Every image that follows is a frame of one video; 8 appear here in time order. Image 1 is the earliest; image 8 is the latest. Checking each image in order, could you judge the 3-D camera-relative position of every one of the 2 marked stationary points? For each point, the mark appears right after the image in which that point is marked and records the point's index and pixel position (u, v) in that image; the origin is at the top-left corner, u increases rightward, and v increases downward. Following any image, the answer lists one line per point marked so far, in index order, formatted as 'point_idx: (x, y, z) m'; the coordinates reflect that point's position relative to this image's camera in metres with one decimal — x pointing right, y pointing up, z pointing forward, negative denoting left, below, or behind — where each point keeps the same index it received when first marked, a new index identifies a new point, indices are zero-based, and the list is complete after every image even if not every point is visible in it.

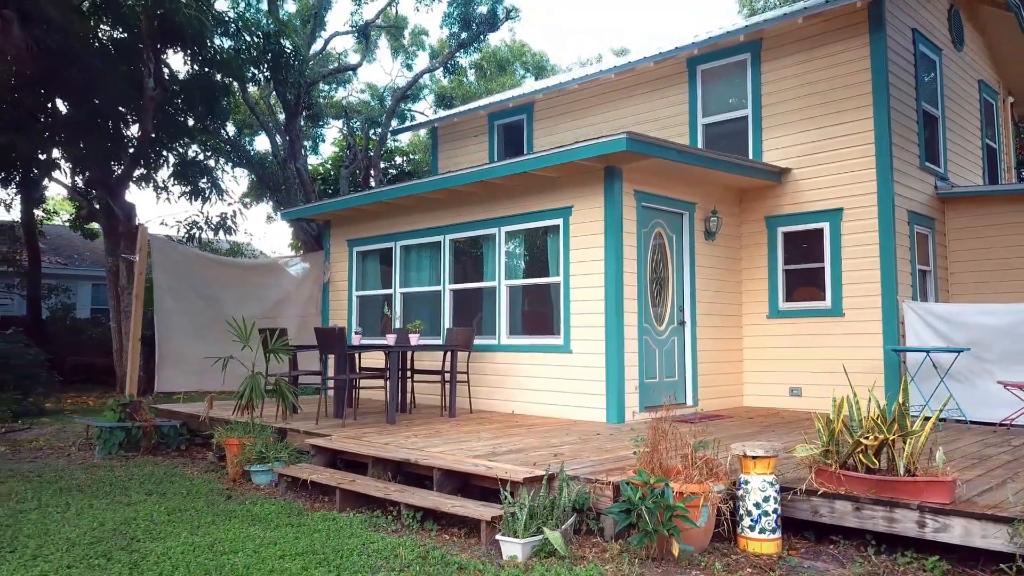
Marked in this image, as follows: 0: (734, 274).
0: (+3.0, +0.2, +10.1) m
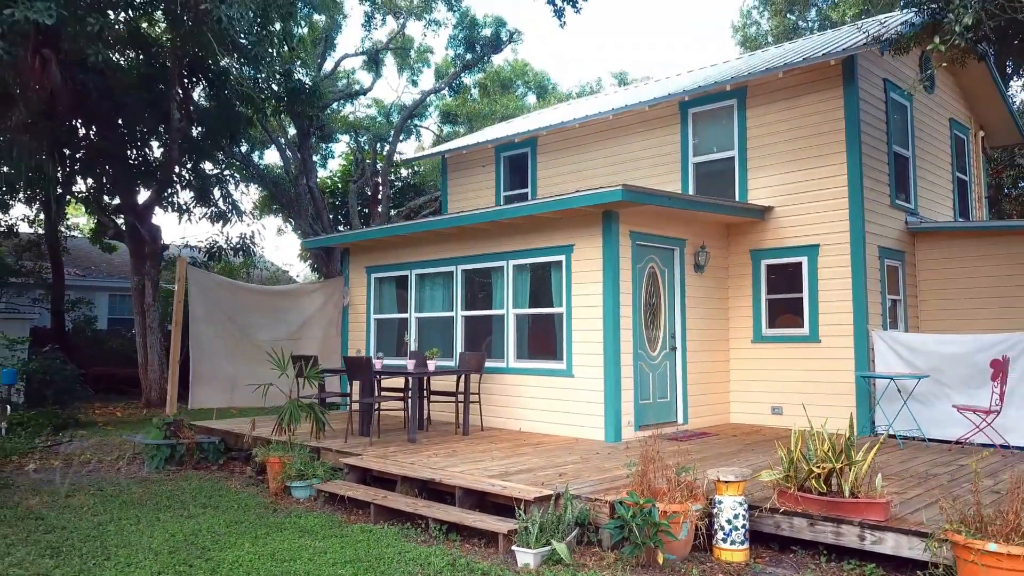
0: (+3.1, -0.2, +11.0) m
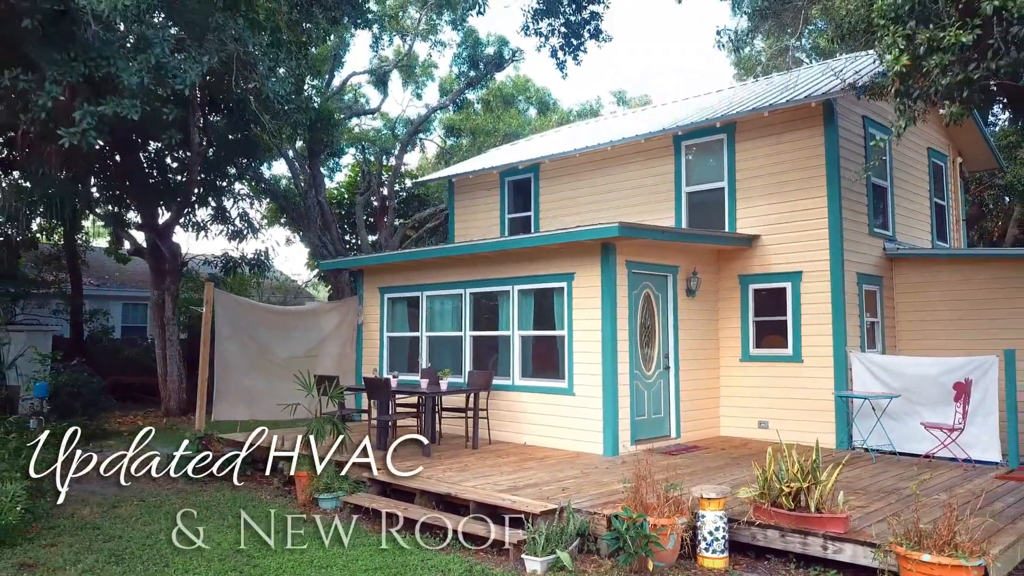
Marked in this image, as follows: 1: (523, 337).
0: (+3.2, -0.6, +11.9) m
1: (+0.2, -0.7, +11.3) m
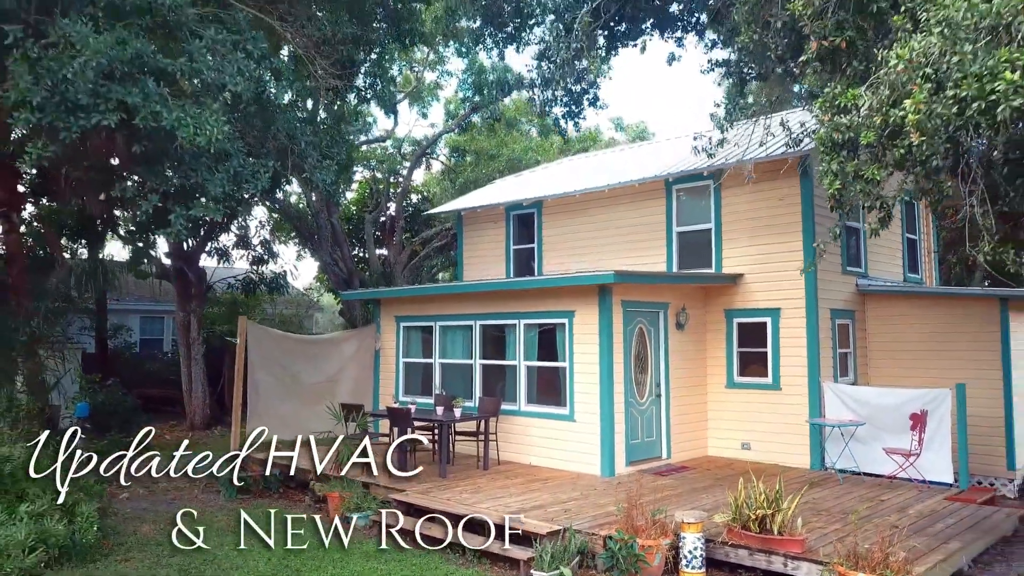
0: (+3.3, -1.1, +13.0) m
1: (+0.3, -1.3, +12.5) m
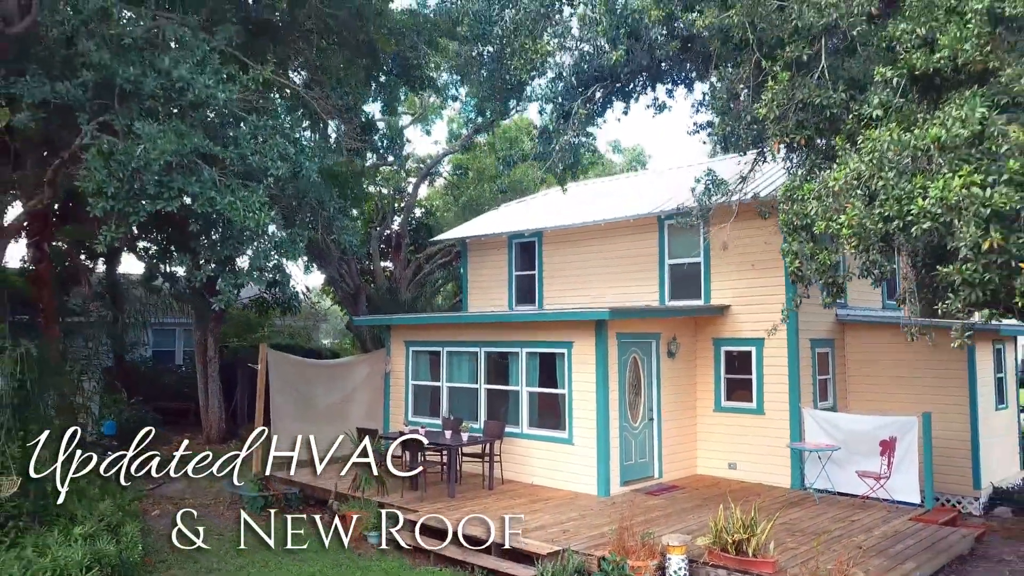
0: (+3.4, -1.7, +14.0) m
1: (+0.3, -1.9, +13.5) m
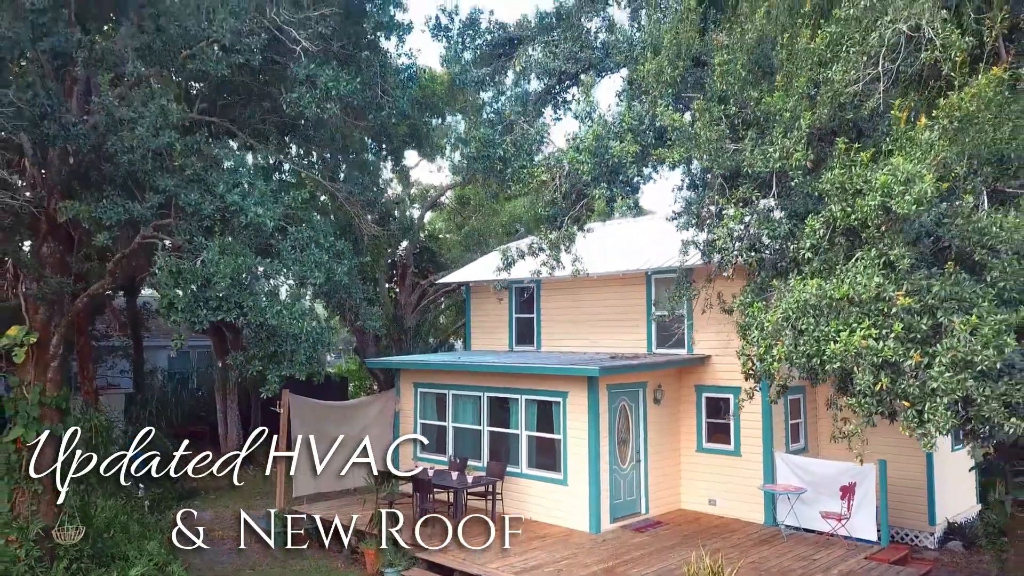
0: (+3.4, -2.7, +15.4) m
1: (+0.3, -2.9, +14.9) m
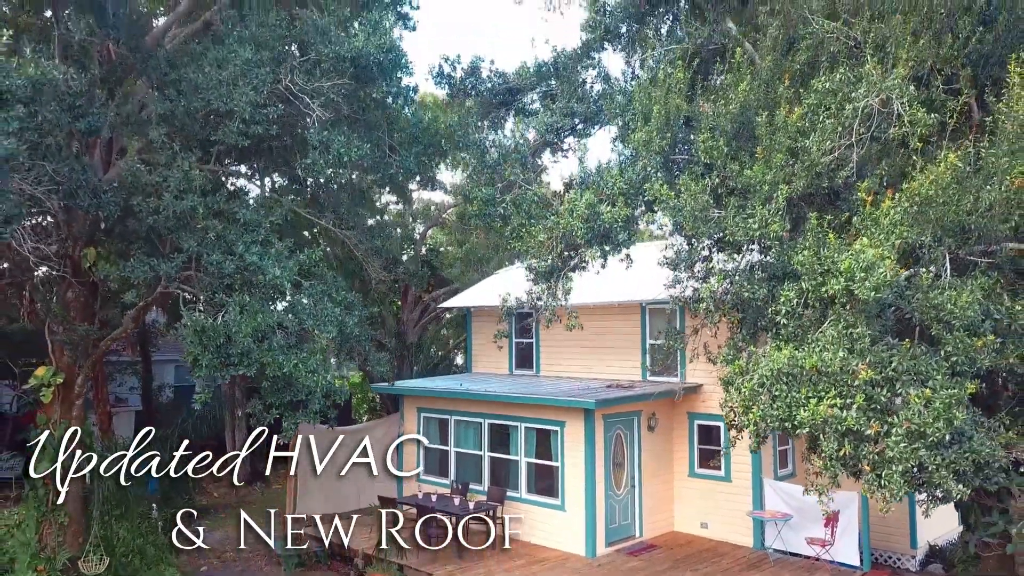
0: (+3.4, -3.4, +16.0) m
1: (+0.3, -3.6, +15.5) m
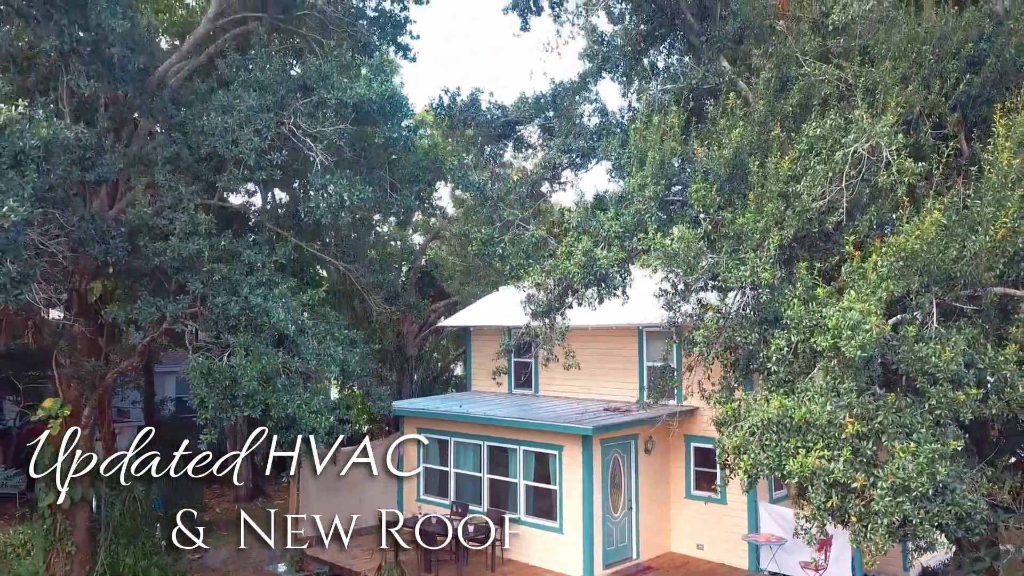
0: (+3.3, -3.9, +16.2) m
1: (+0.3, -4.1, +15.7) m
